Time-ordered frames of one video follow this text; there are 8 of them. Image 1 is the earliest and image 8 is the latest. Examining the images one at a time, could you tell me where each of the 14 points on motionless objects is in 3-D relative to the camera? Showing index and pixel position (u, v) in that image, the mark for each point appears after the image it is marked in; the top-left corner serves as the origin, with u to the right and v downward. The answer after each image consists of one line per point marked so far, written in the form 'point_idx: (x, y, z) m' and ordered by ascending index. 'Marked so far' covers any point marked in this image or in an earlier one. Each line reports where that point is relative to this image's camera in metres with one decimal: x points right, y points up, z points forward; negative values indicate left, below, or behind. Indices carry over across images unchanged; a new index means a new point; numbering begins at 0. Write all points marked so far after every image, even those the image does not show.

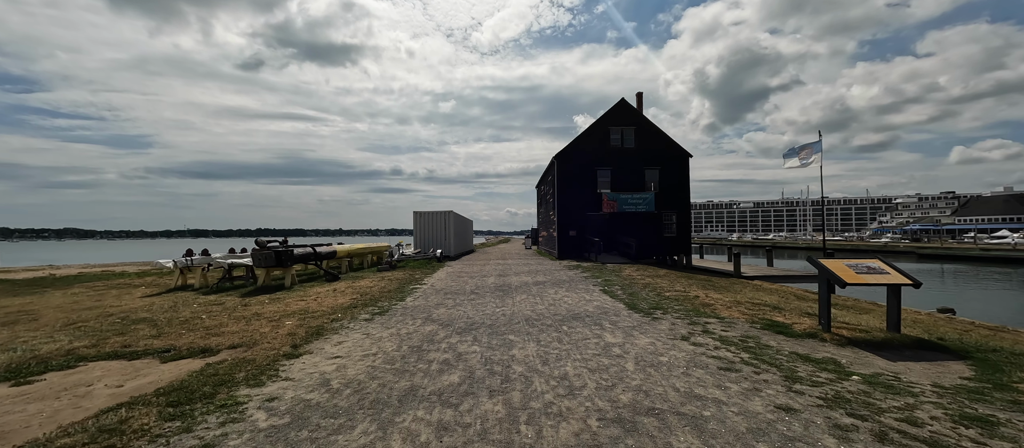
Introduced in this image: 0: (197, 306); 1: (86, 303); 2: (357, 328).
0: (-7.2, -1.9, +8.2) m
1: (-11.0, -2.0, +9.3) m
2: (-2.5, -1.7, +5.9) m
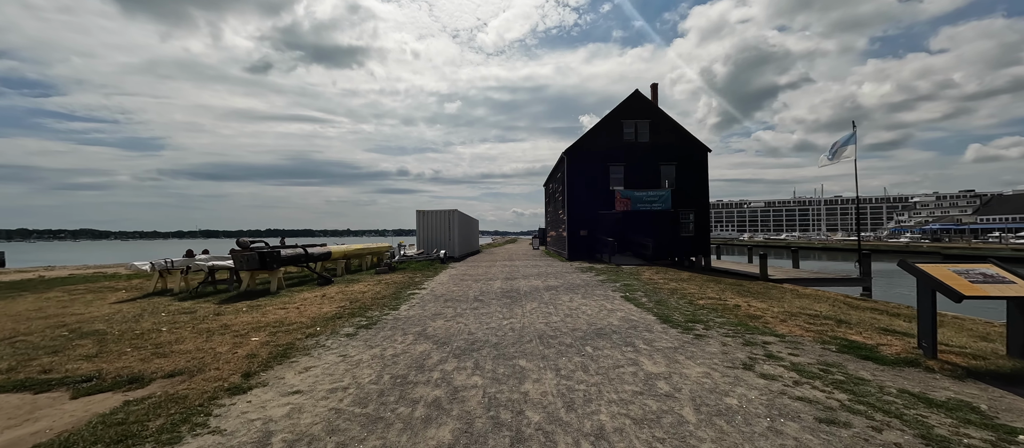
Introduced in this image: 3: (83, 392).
0: (-7.0, -1.8, +7.2) m
1: (-10.8, -2.0, +8.3) m
2: (-2.4, -1.7, +4.8) m
3: (-4.3, -1.7, +3.6) m
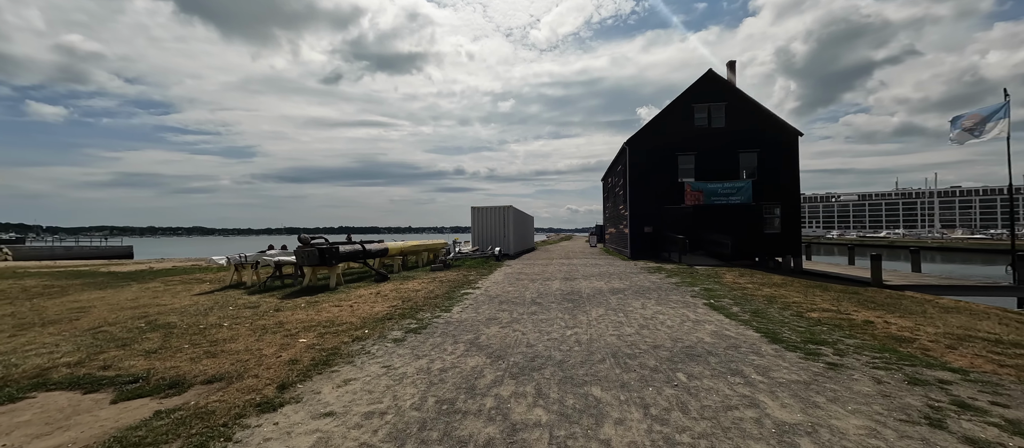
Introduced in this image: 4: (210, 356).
0: (-5.8, -1.7, +7.3) m
1: (-9.4, -1.9, +9.1) m
2: (-1.6, -1.6, +4.3) m
3: (-3.7, -1.6, +3.4) m
4: (-3.8, -1.6, +4.4) m
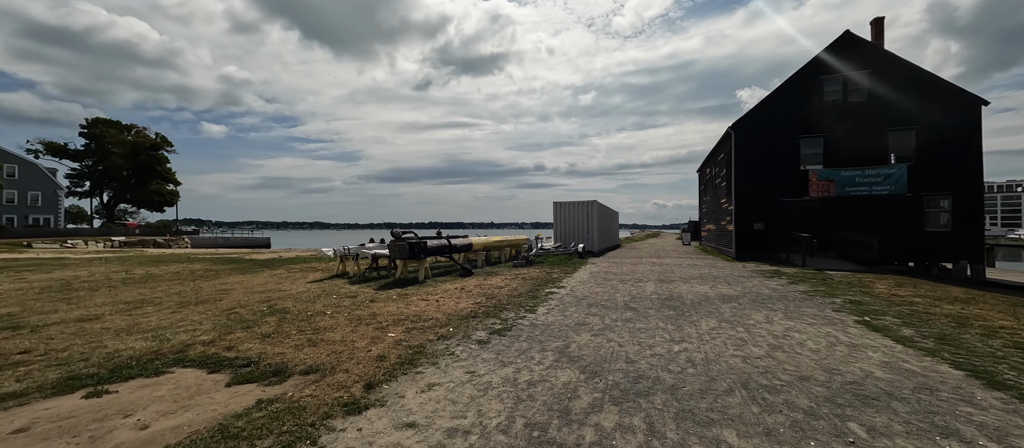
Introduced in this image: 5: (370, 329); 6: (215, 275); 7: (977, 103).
0: (-4.0, -1.6, +7.9) m
1: (-7.1, -1.7, +10.4) m
2: (-0.6, -1.5, +4.1) m
3: (-2.8, -1.6, +3.6) m
4: (-2.6, -1.6, +4.6) m
5: (-2.1, -1.6, +5.3) m
6: (-10.7, -1.8, +12.8) m
7: (+17.0, +4.4, +13.0) m
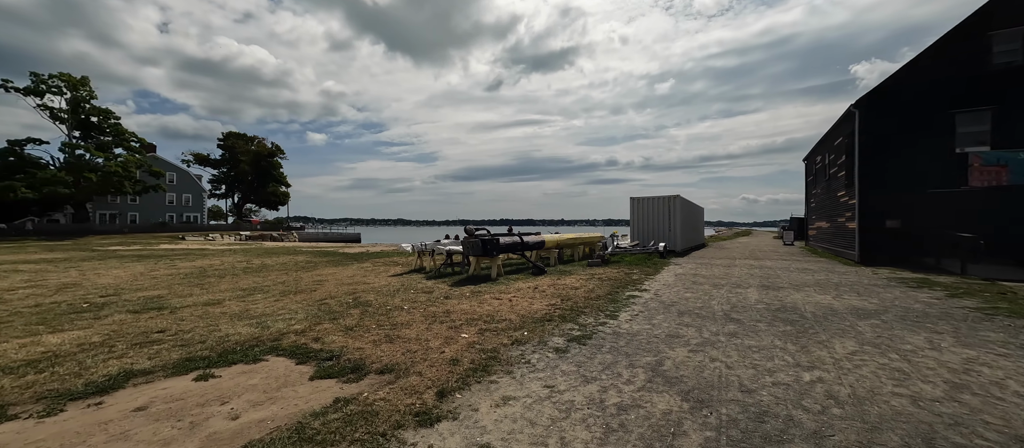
0: (-2.3, -1.6, +8.1) m
1: (-4.9, -1.6, +11.2) m
2: (+0.3, -1.5, +3.7) m
3: (-2.0, -1.5, +3.6) m
4: (-1.6, -1.5, +4.6) m
5: (-1.0, -1.5, +5.2) m
6: (-7.9, -1.7, +14.2) m
7: (+19.3, +4.5, +9.0) m
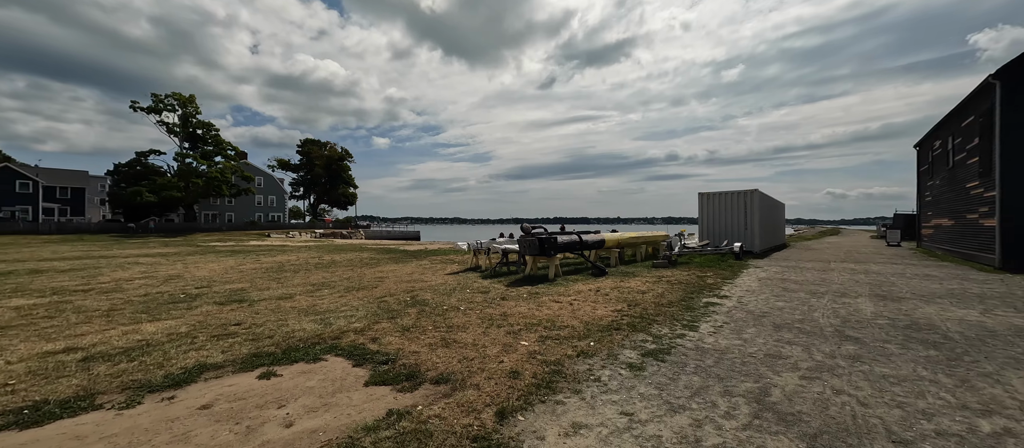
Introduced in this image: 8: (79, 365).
0: (-1.0, -1.5, +8.0) m
1: (-3.1, -1.6, +11.3) m
2: (+0.9, -1.5, +3.2) m
3: (-1.3, -1.5, +3.5) m
4: (-0.8, -1.5, +4.4) m
5: (-0.1, -1.5, +4.9) m
6: (-5.7, -1.6, +14.8) m
7: (+20.4, +4.6, +5.5) m
8: (-4.7, -1.5, +3.9) m
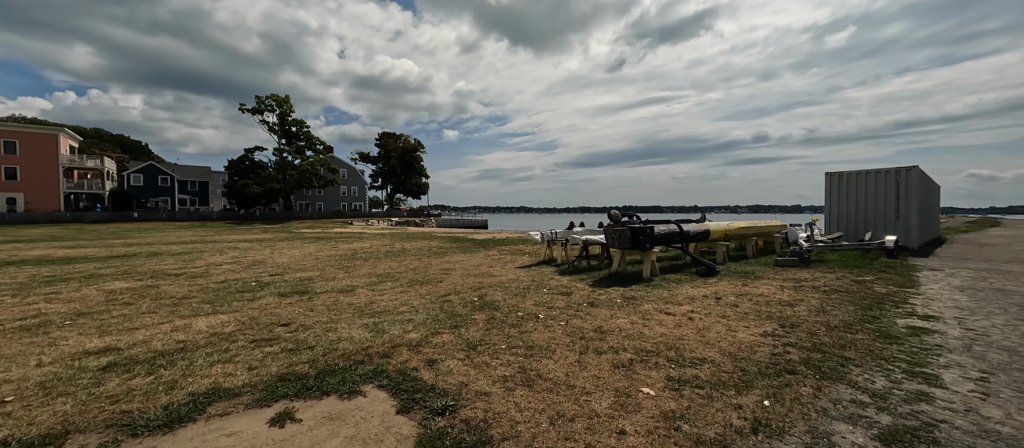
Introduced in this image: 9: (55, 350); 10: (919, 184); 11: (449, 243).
0: (+0.6, -1.3, +6.6) m
1: (-0.8, -1.2, +10.3) m
2: (+1.6, -1.4, +1.5) m
3: (-0.6, -1.4, +2.2) m
4: (+0.1, -1.3, +3.0) m
5: (+0.9, -1.3, +3.4) m
6: (-2.7, -1.2, +14.2) m
7: (+21.2, +4.6, +0.1) m
8: (-3.8, -1.4, +3.2) m
9: (-5.1, -1.4, +4.0) m
10: (+13.4, +1.4, +11.7) m
11: (-3.5, -1.0, +19.7) m
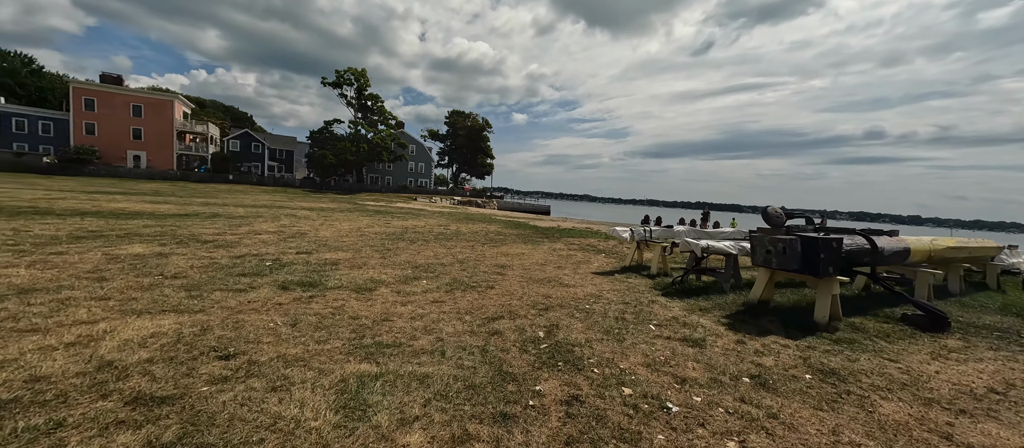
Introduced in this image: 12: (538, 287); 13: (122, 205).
0: (+1.6, -1.2, +4.0) m
1: (+0.8, -0.9, +7.9) m
2: (+1.7, -1.6, -1.1) m
3: (-0.3, -1.4, -0.1) m
4: (+0.5, -1.4, +0.6) m
5: (+1.3, -1.4, +0.8) m
6: (-0.4, -0.6, +12.0) m
7: (+21.2, +2.7, -6.1) m
8: (-3.3, -1.1, +1.5) m
9: (-4.5, -1.0, +2.4) m
10: (+15.3, +0.5, +6.8) m
11: (-0.2, -0.2, +17.6) m
12: (+0.4, -1.0, +6.1) m
13: (-16.7, +0.8, +15.3) m
